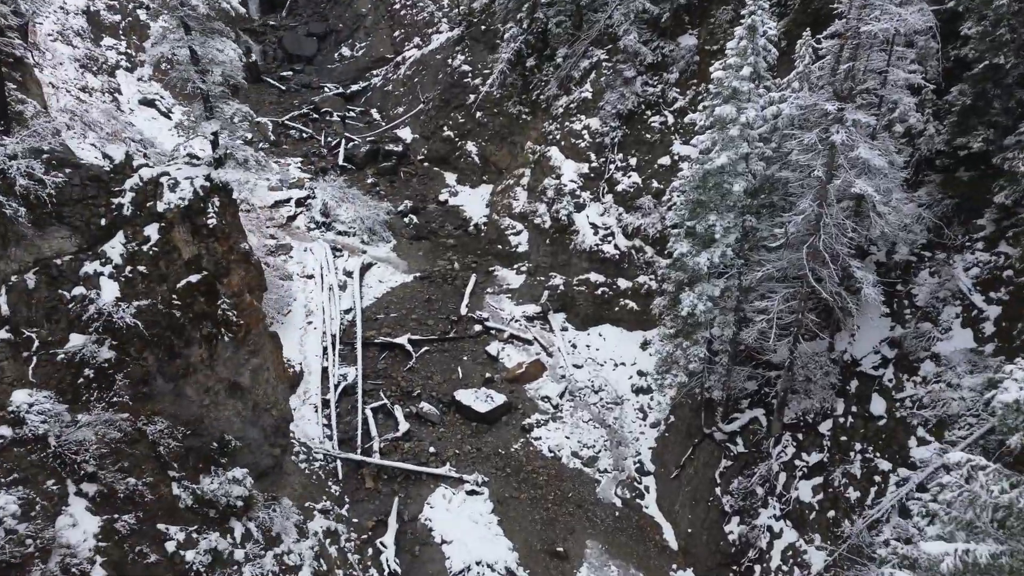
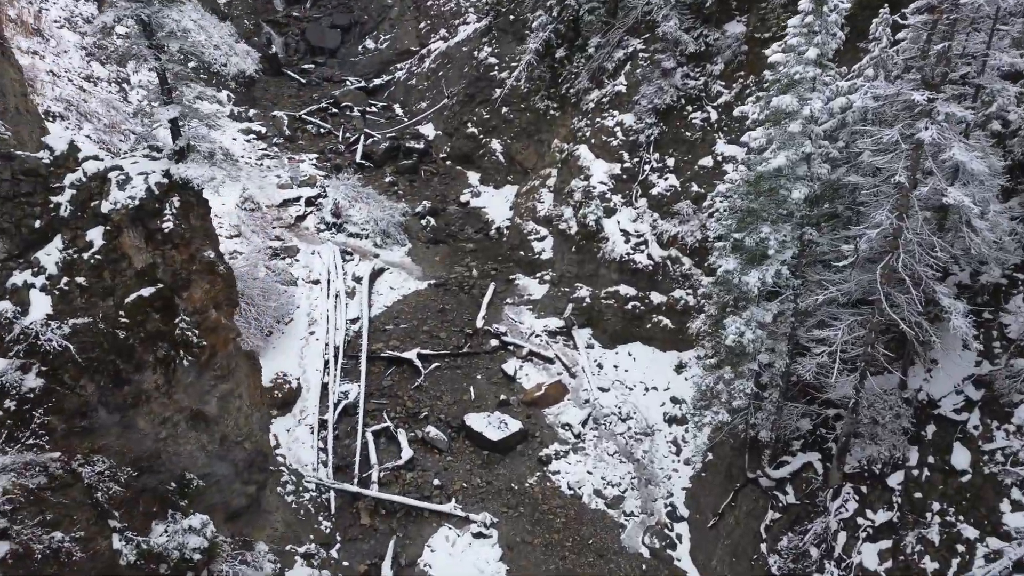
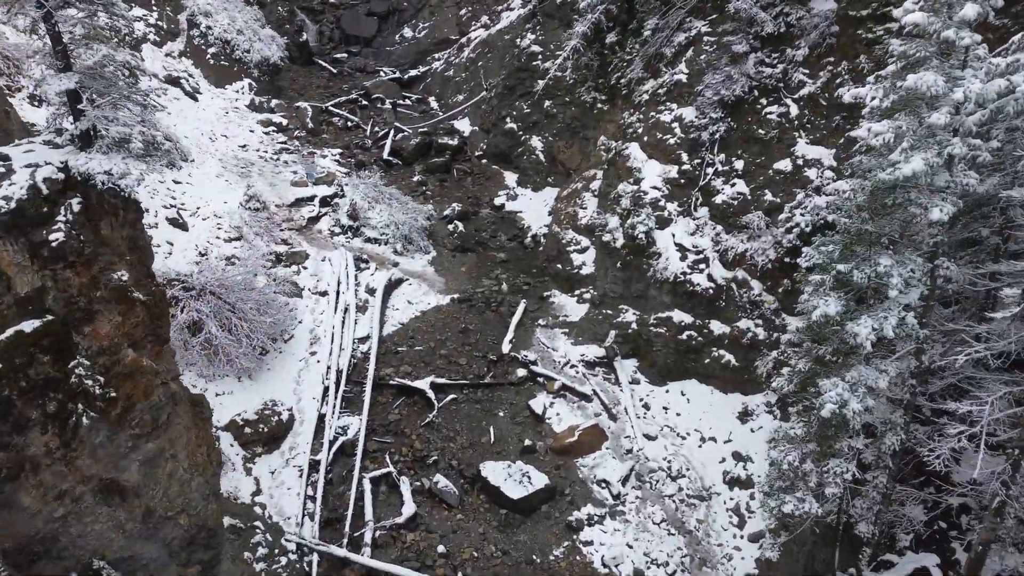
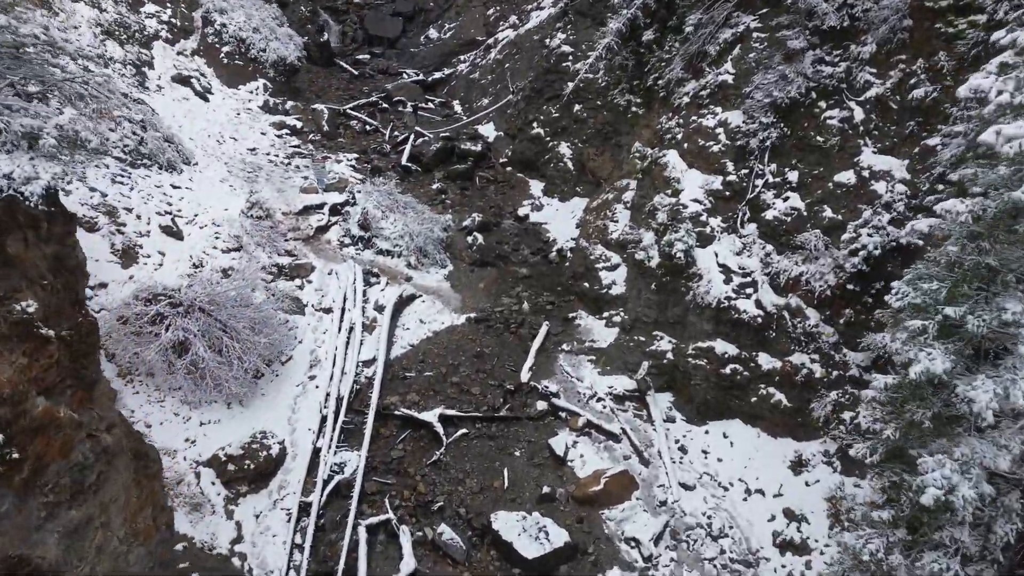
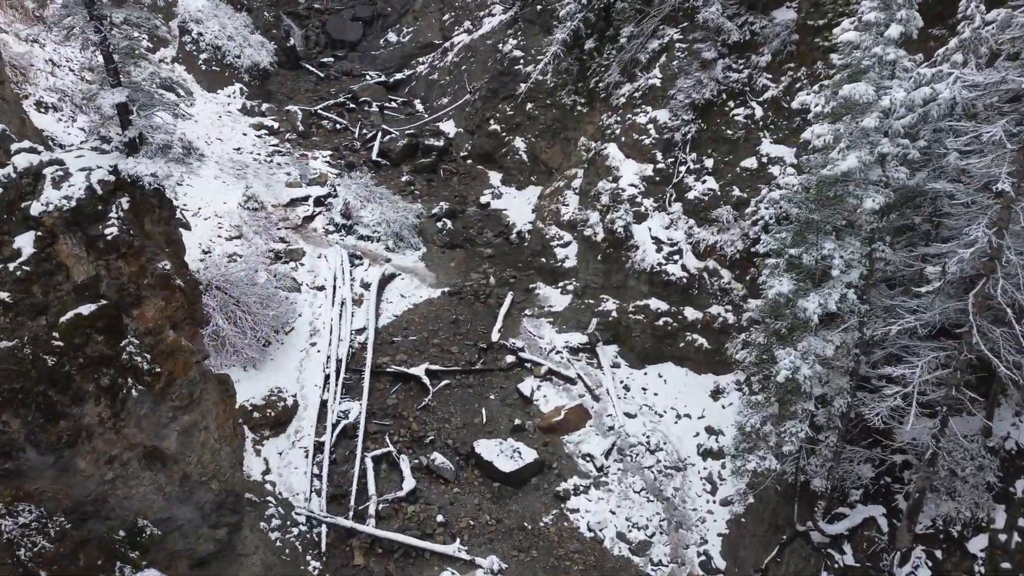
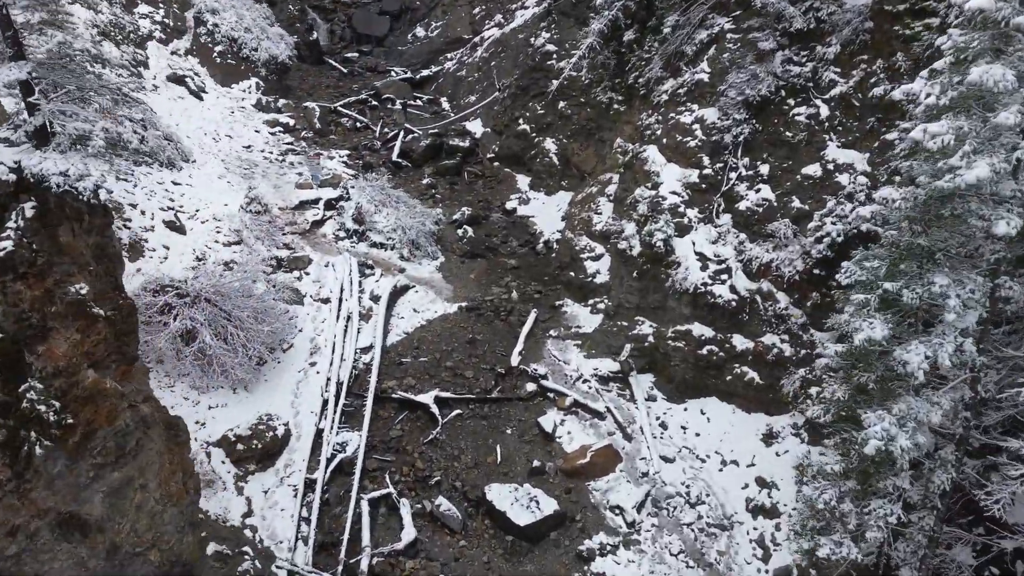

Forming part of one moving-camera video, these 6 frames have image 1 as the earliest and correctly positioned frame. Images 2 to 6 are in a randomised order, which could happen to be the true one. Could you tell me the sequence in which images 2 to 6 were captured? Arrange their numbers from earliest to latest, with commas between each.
2, 5, 3, 6, 4
